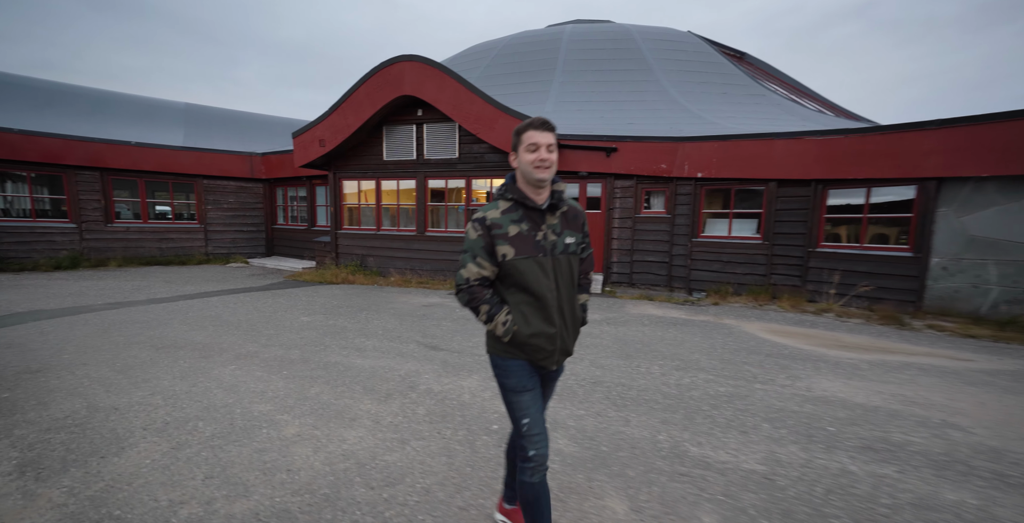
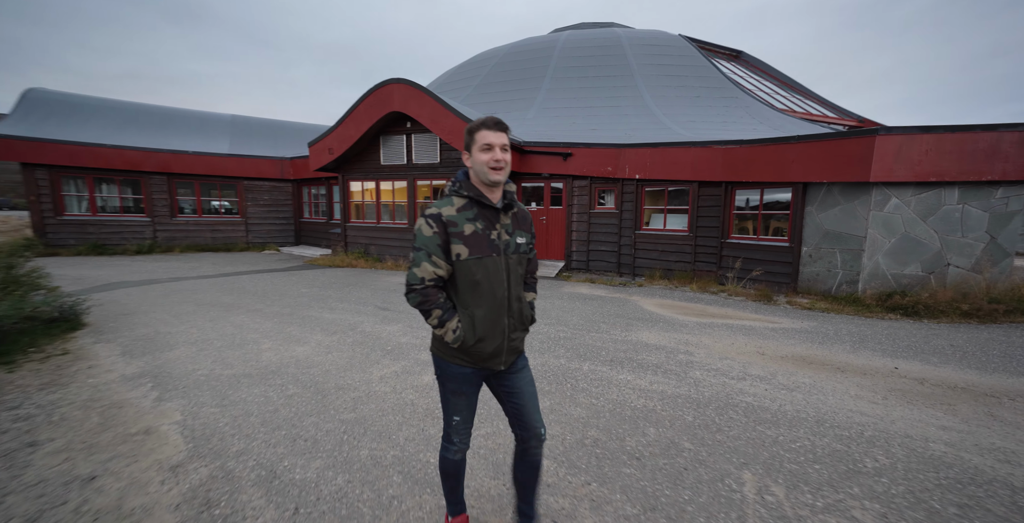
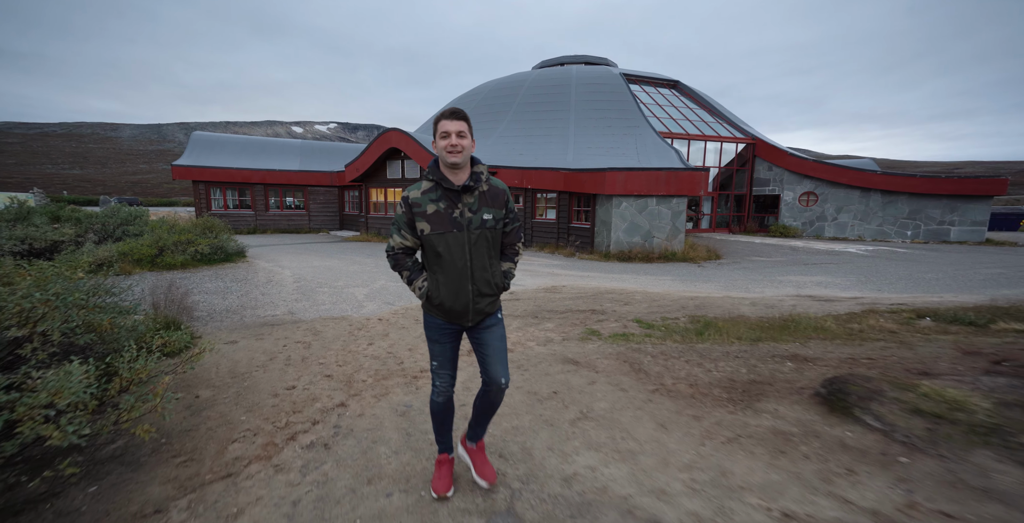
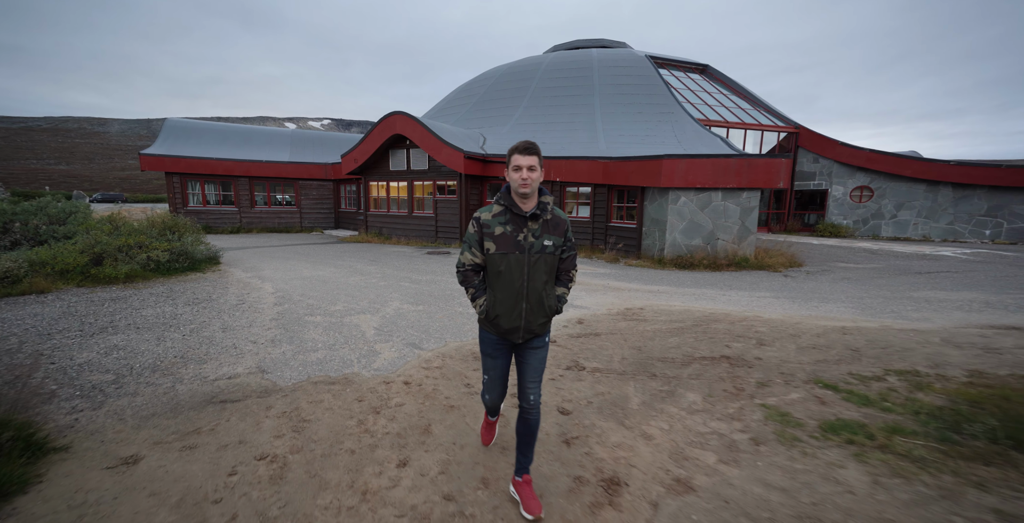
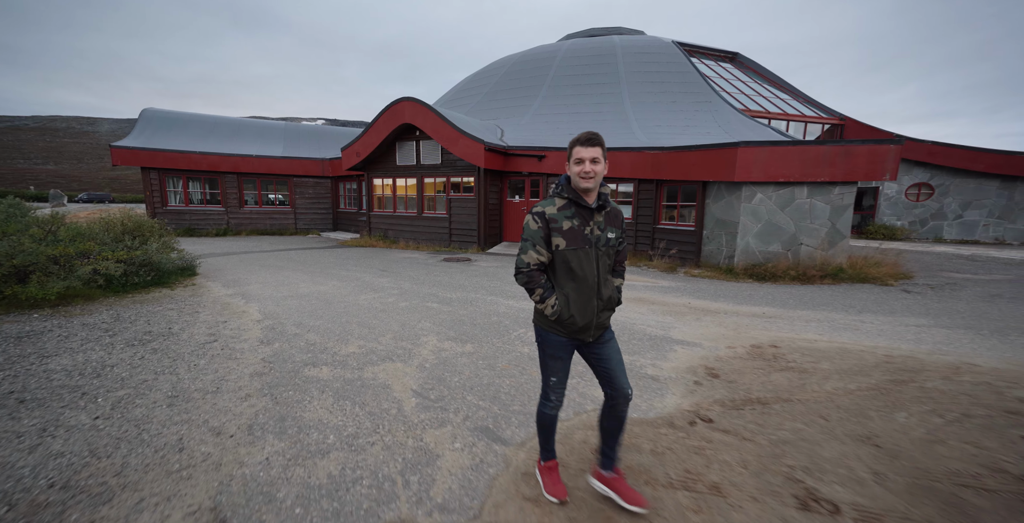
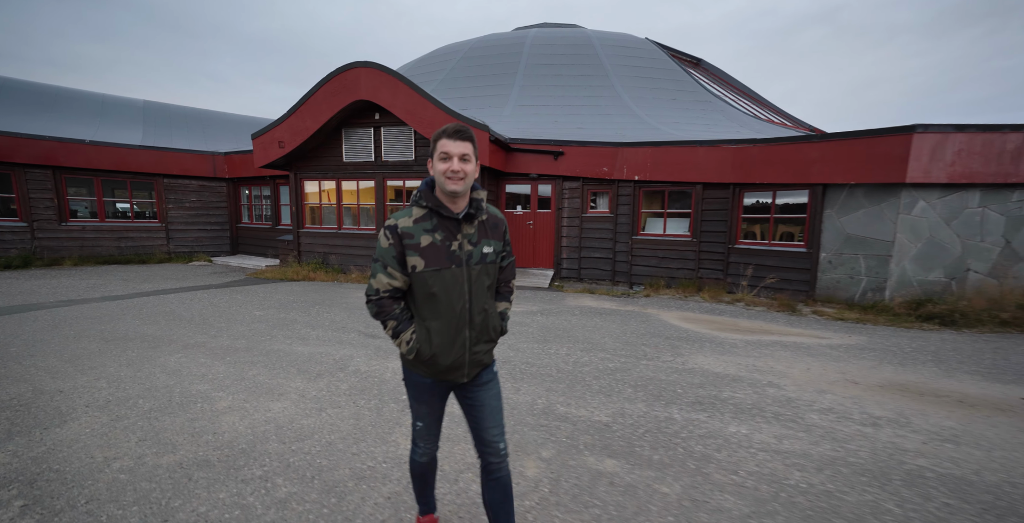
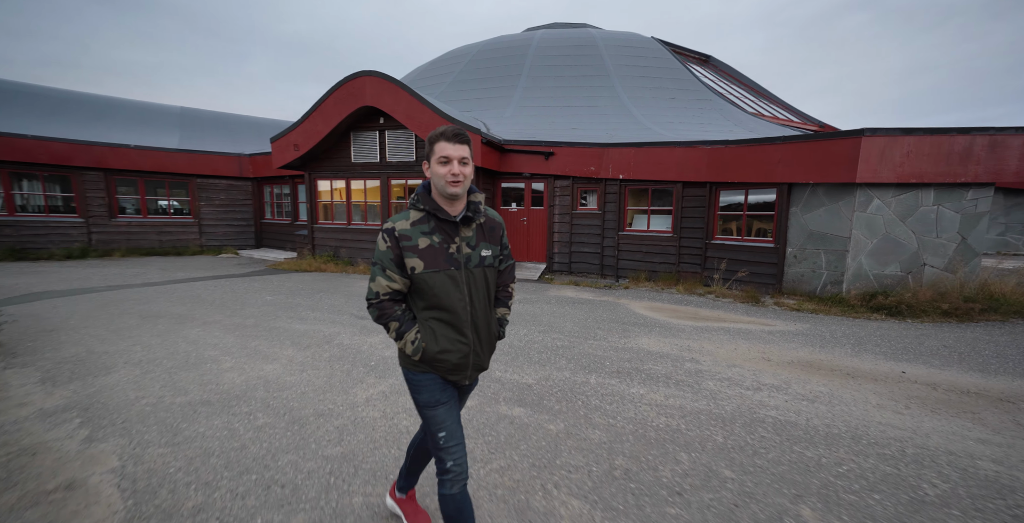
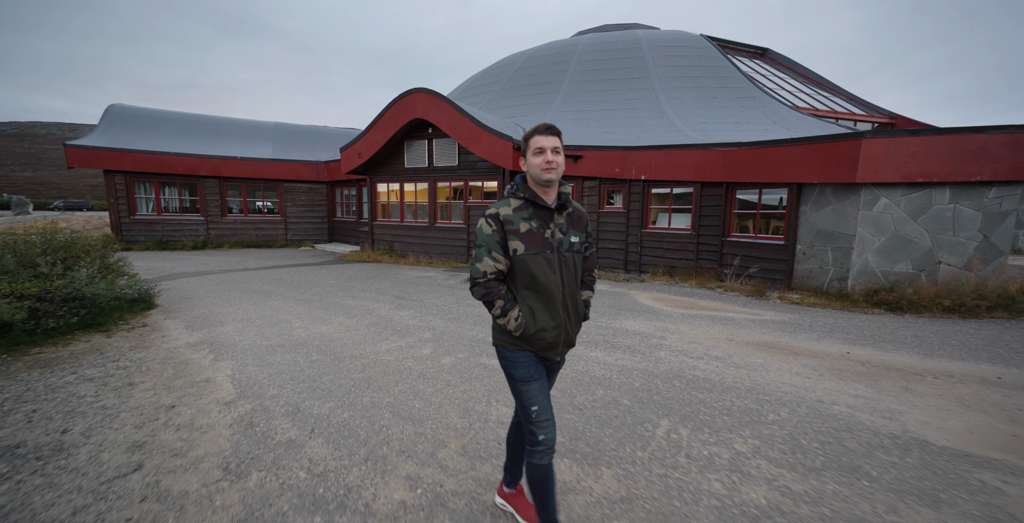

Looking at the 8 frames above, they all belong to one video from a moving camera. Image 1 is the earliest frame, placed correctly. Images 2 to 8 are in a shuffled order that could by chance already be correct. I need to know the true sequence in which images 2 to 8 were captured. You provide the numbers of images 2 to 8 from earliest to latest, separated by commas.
6, 7, 2, 8, 5, 4, 3
